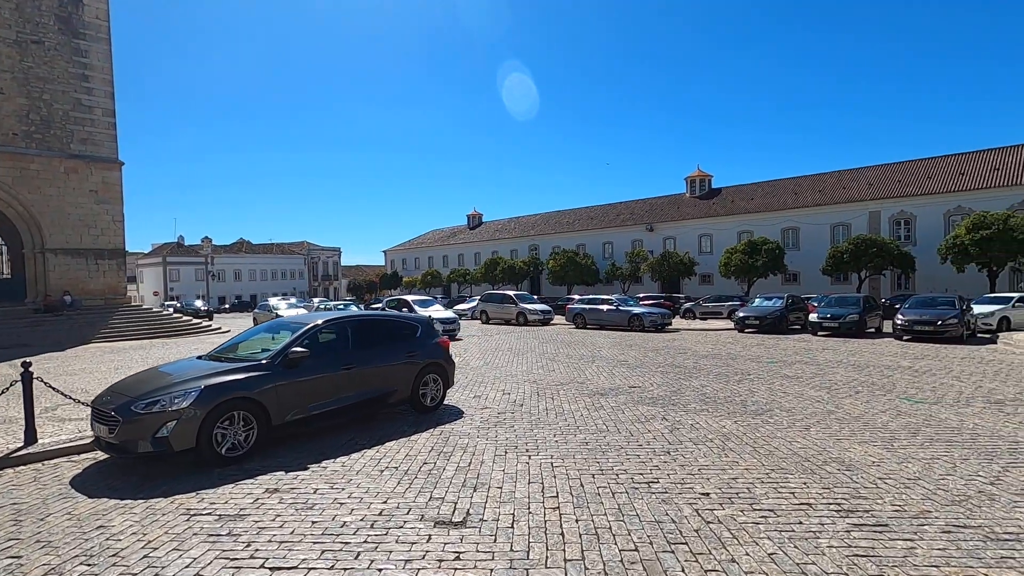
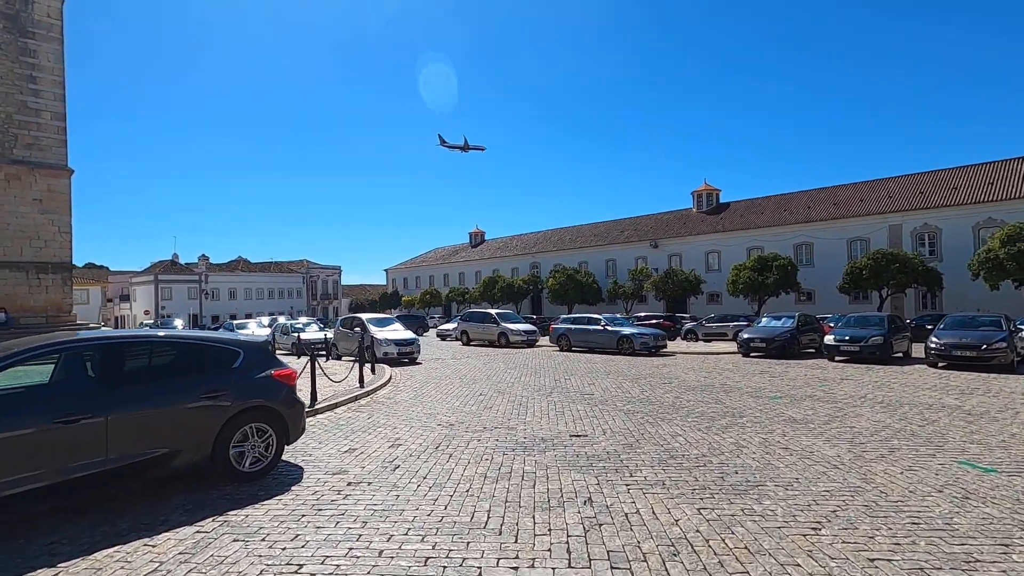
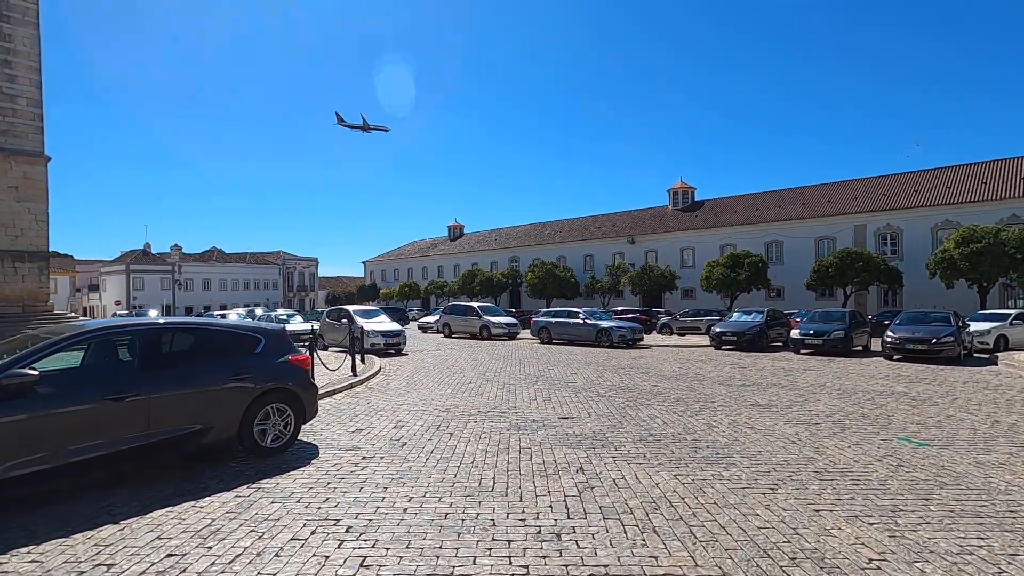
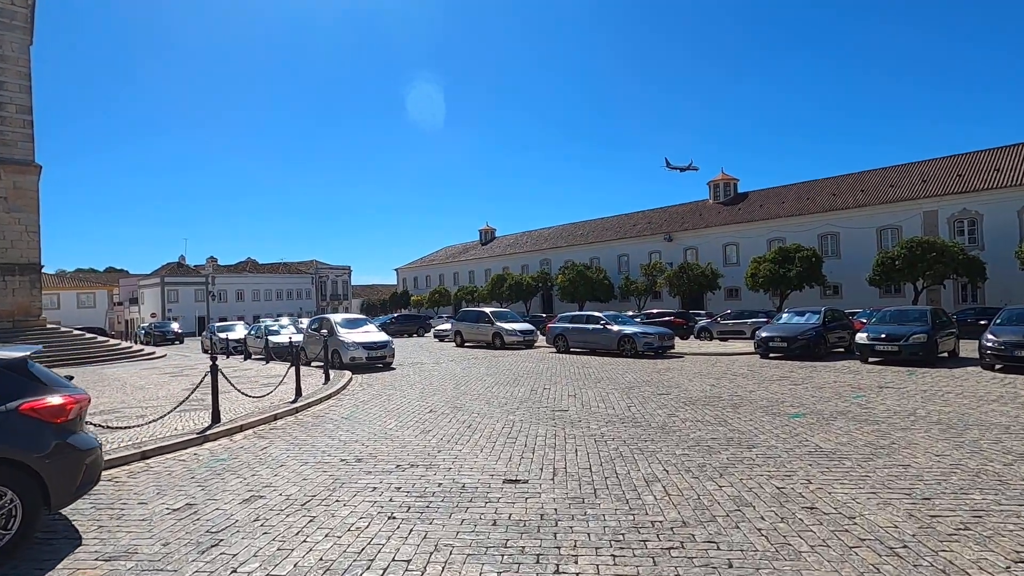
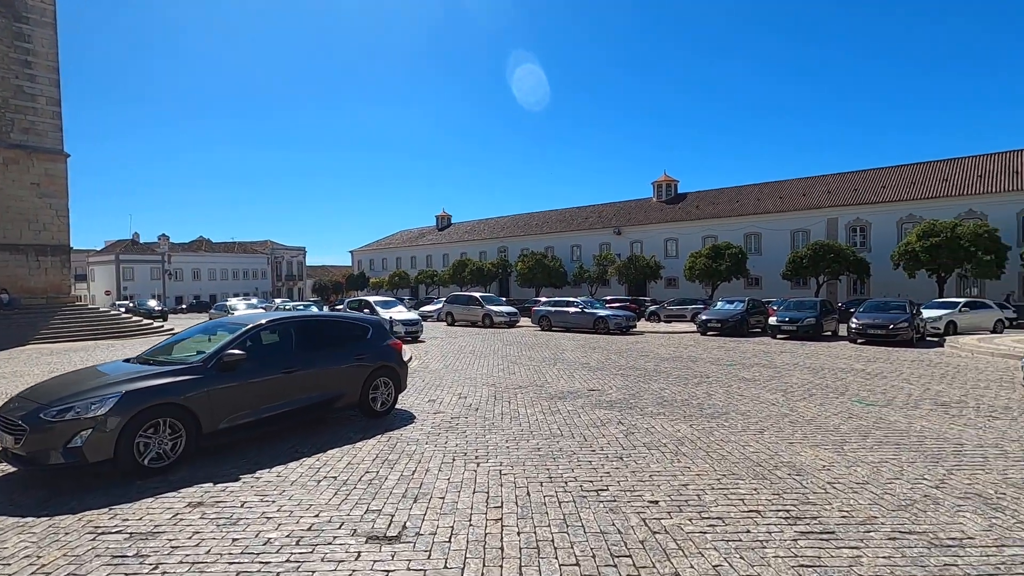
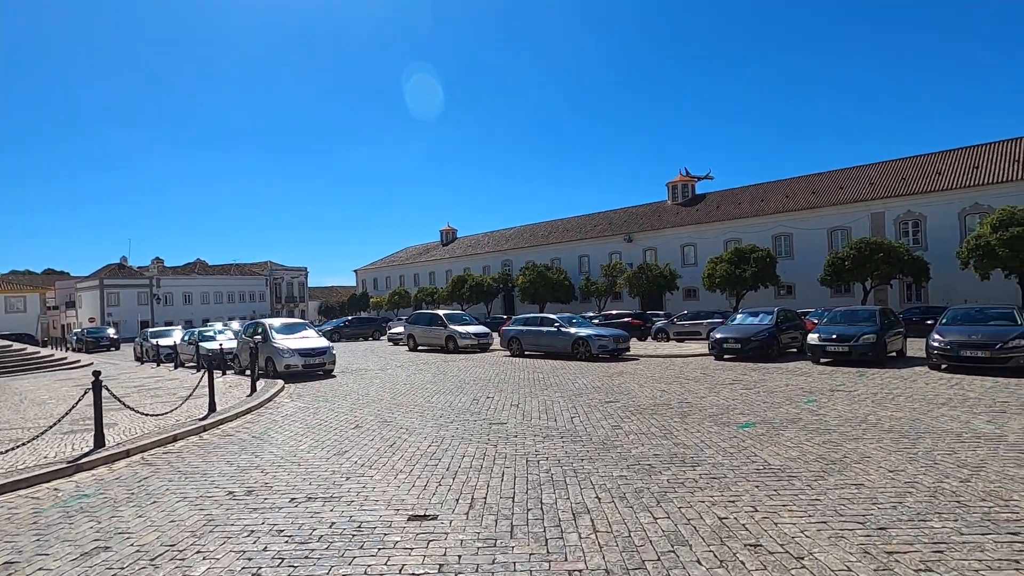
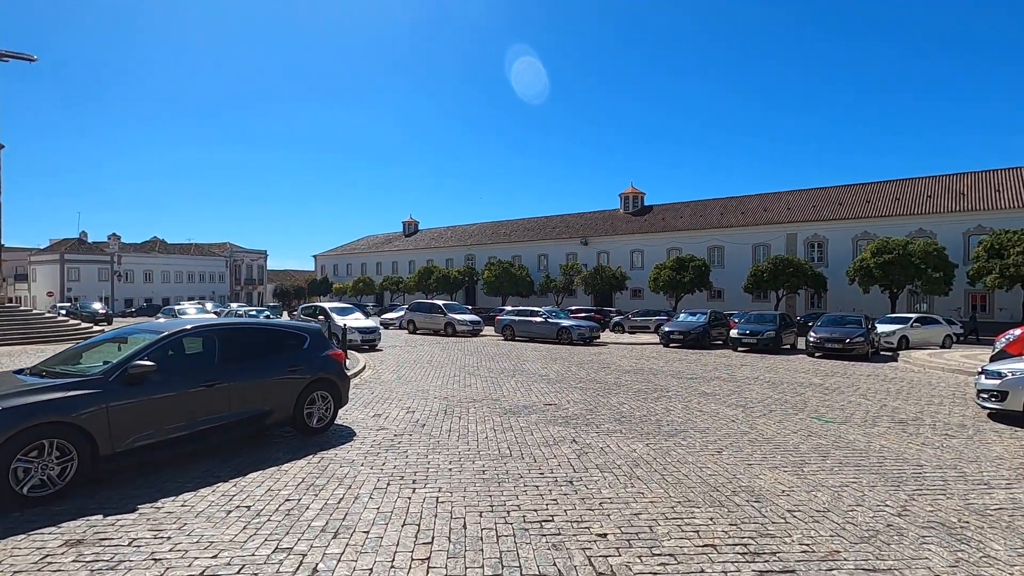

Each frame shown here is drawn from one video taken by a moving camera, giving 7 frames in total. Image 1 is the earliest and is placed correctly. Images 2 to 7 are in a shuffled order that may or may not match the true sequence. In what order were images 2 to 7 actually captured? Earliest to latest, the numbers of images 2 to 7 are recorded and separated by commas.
5, 7, 3, 2, 4, 6
